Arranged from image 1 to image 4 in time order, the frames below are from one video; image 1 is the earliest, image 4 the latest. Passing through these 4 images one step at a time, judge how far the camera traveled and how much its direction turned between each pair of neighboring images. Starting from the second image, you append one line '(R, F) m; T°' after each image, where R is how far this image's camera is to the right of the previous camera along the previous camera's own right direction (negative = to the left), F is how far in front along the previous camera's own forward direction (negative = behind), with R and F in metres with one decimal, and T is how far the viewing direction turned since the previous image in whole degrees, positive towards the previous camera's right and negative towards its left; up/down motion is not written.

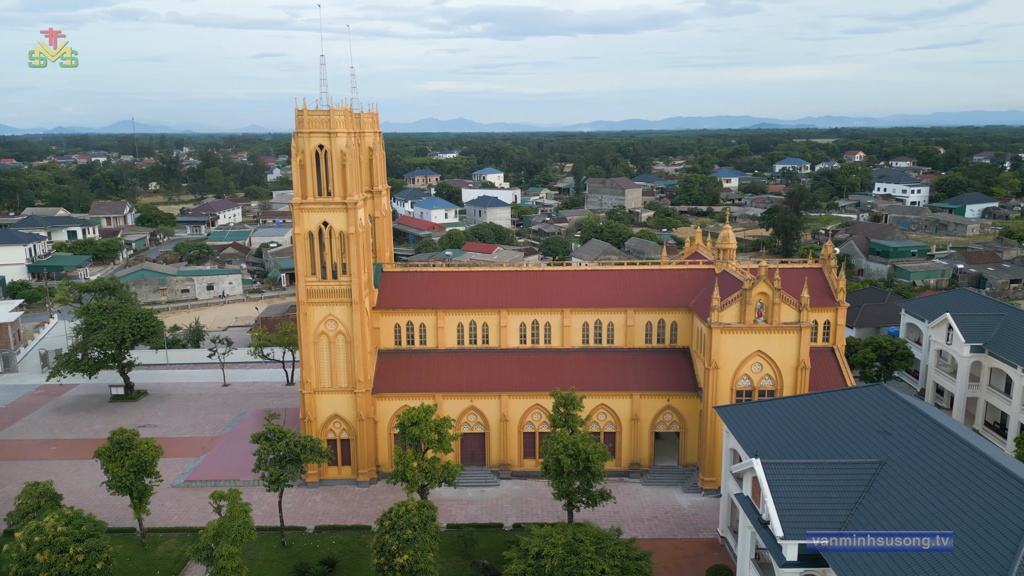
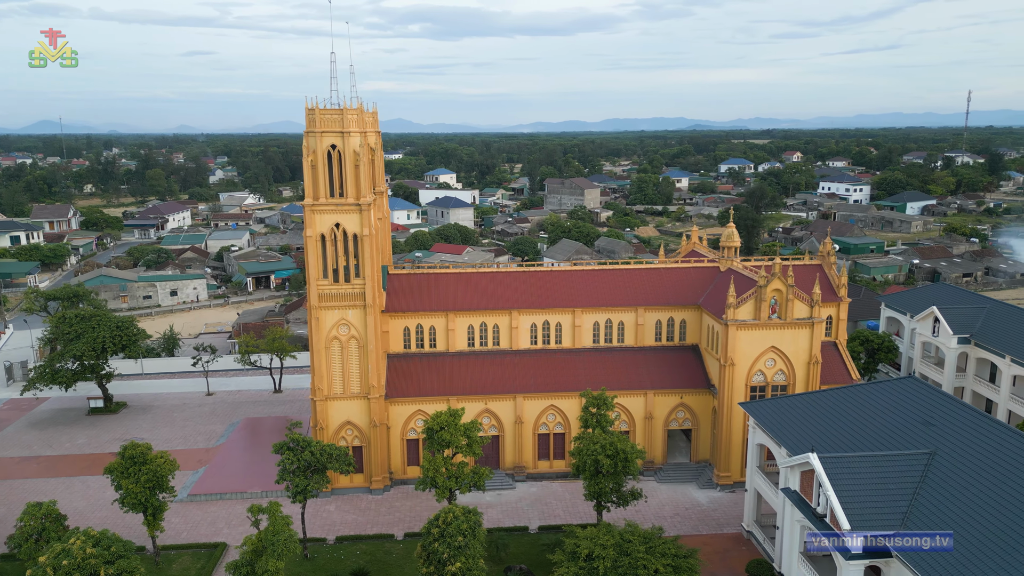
(-3.2, +0.4) m; +4°
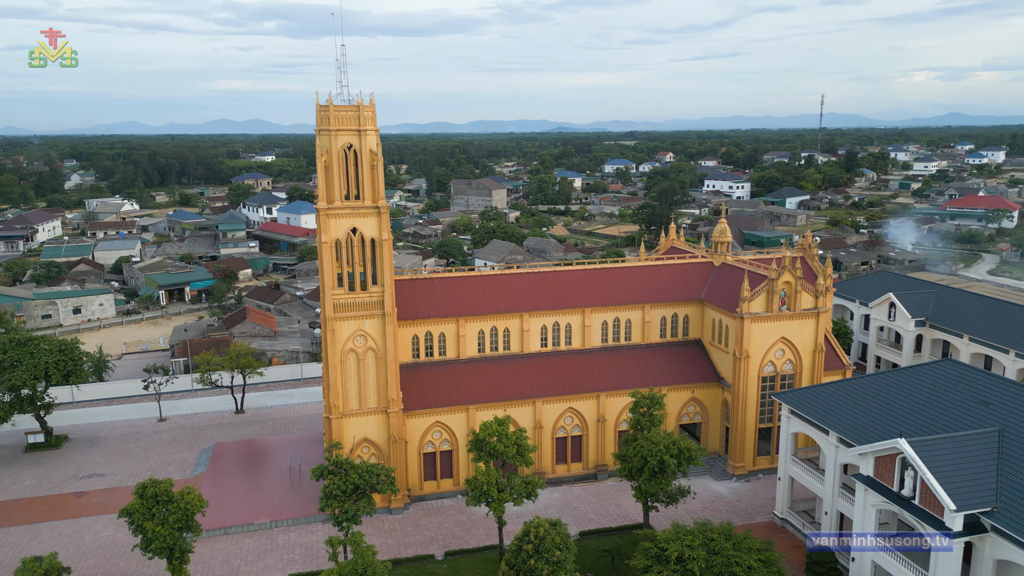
(-6.1, +1.4) m; +10°
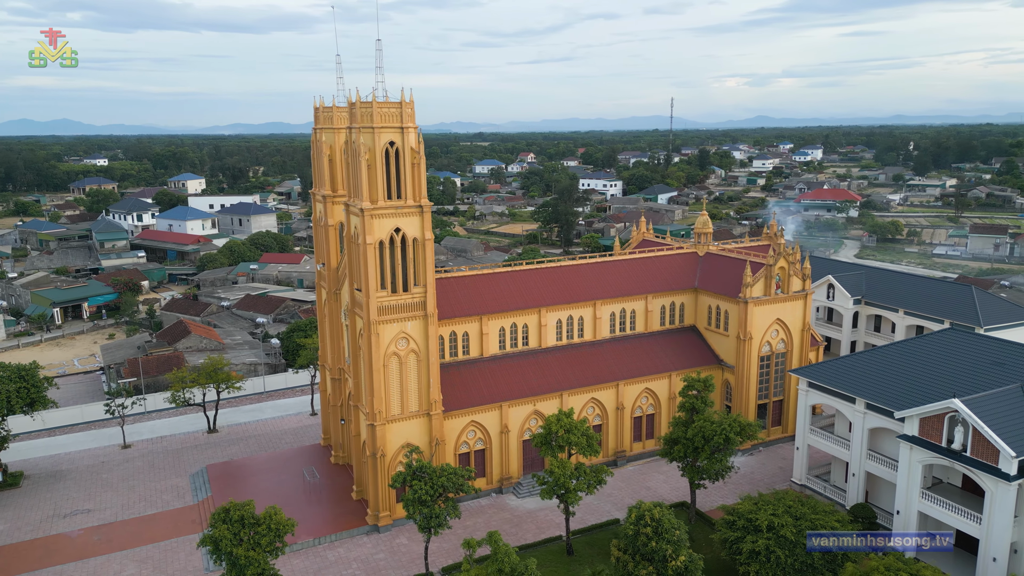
(-7.4, +0.5) m; +11°
